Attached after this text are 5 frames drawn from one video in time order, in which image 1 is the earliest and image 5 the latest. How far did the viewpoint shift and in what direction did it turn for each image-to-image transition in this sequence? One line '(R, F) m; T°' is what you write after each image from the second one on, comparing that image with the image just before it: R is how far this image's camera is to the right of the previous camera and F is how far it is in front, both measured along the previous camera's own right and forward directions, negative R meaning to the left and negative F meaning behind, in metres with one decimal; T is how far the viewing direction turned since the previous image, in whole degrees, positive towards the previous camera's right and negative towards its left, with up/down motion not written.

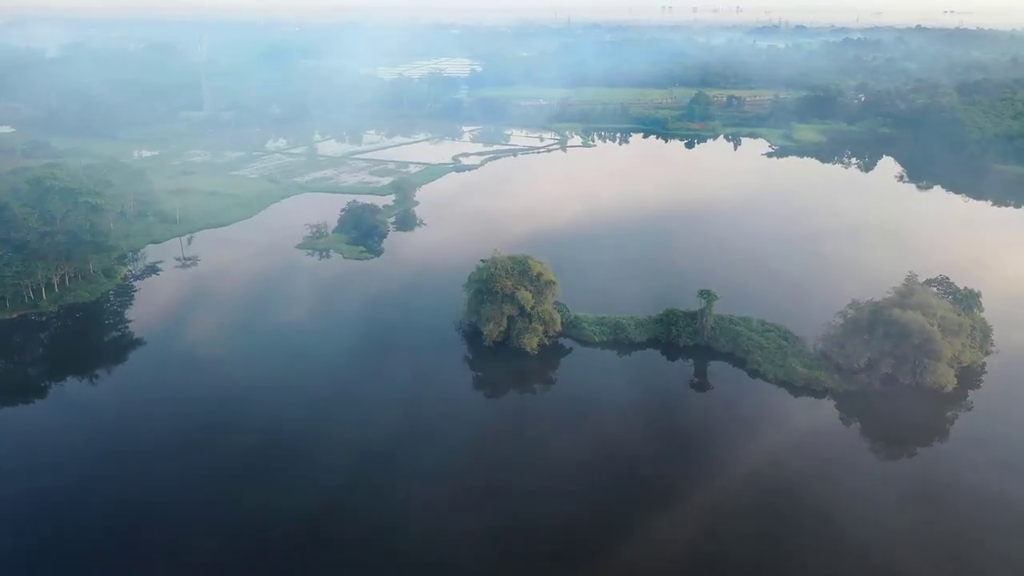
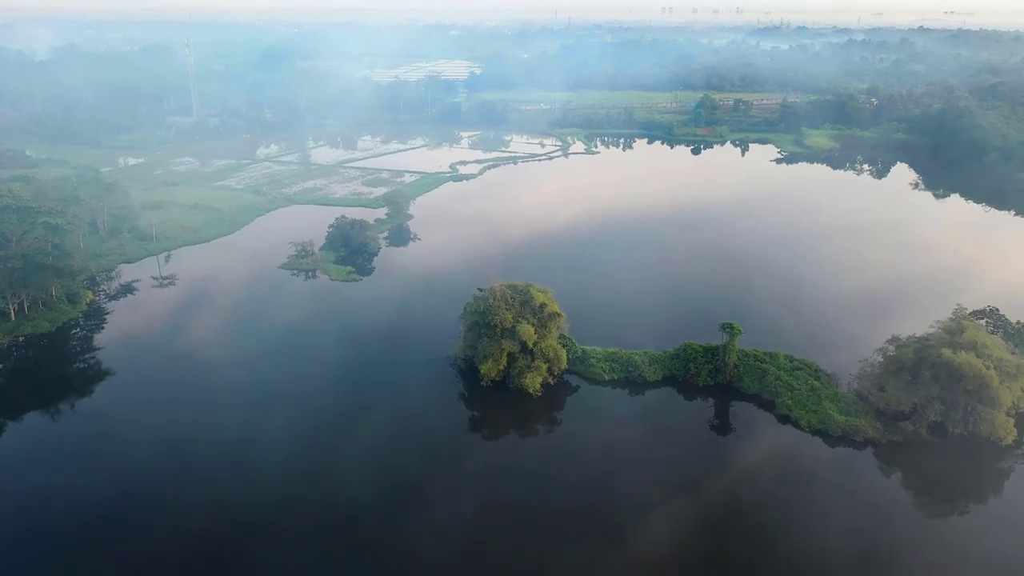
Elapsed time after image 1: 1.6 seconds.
(0.0, +1.8) m; 0°
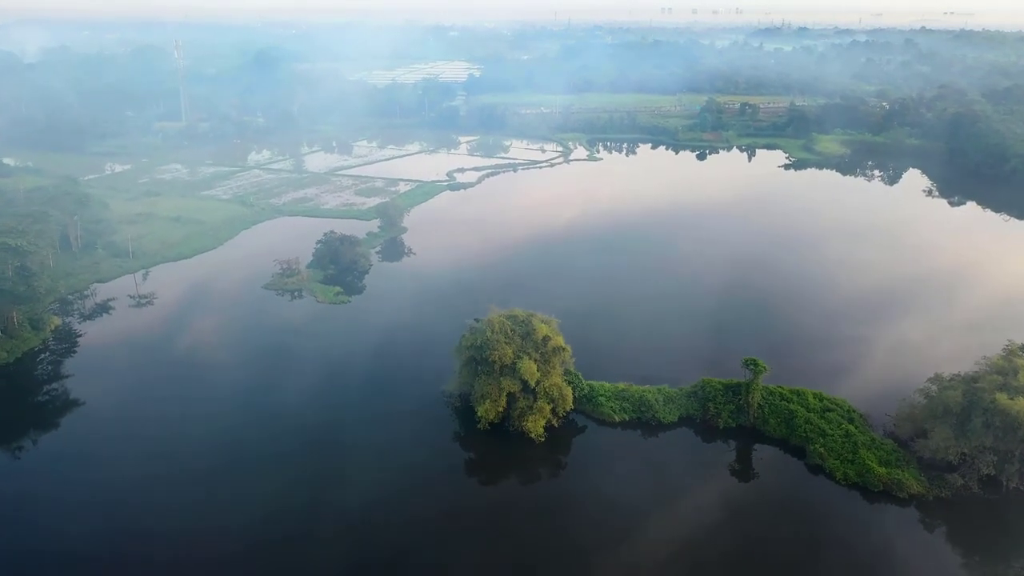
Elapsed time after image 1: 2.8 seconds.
(0.0, +1.6) m; 0°
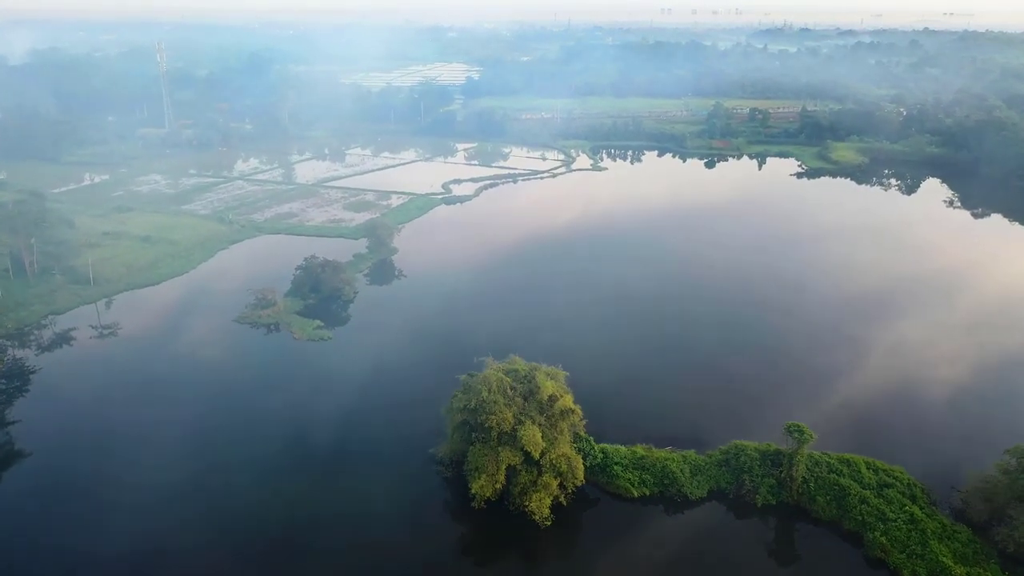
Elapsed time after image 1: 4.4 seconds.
(0.0, +2.3) m; 0°
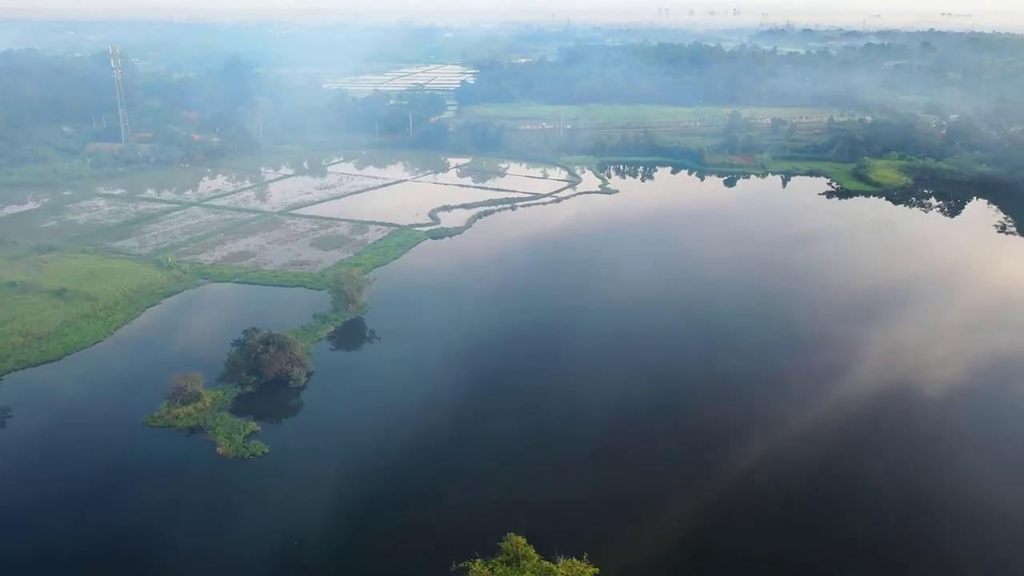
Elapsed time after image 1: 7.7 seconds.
(0.0, +4.9) m; 0°
